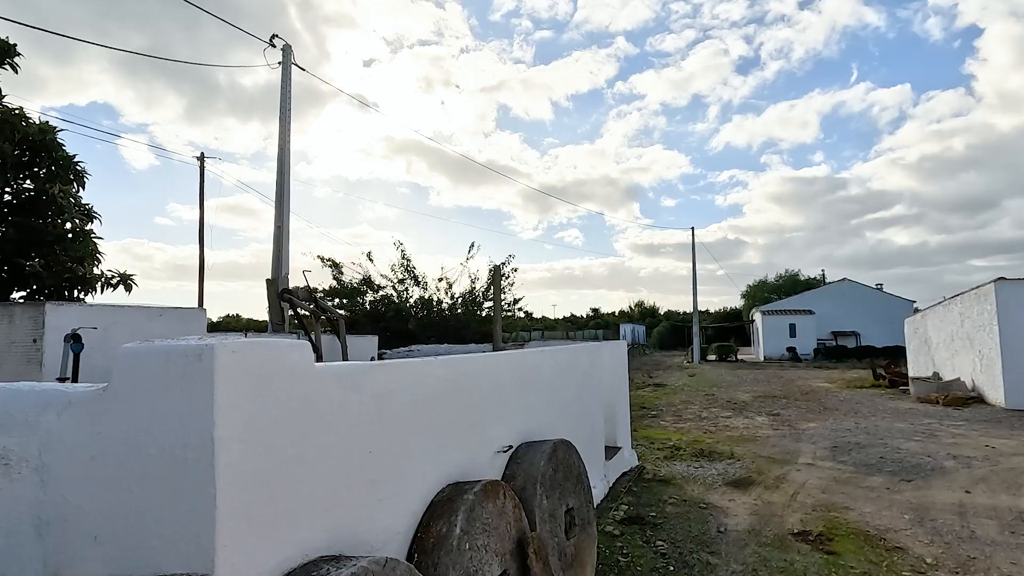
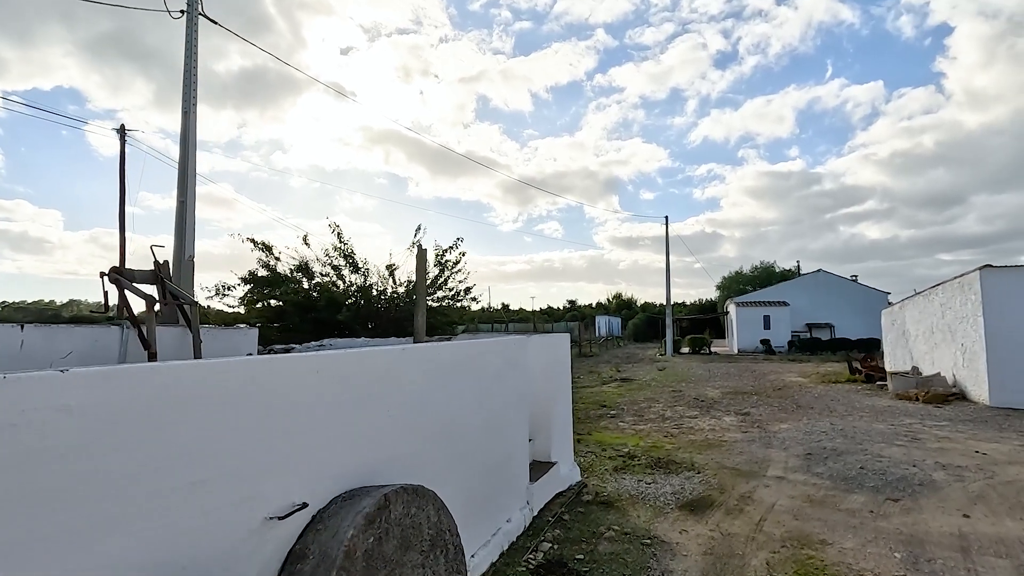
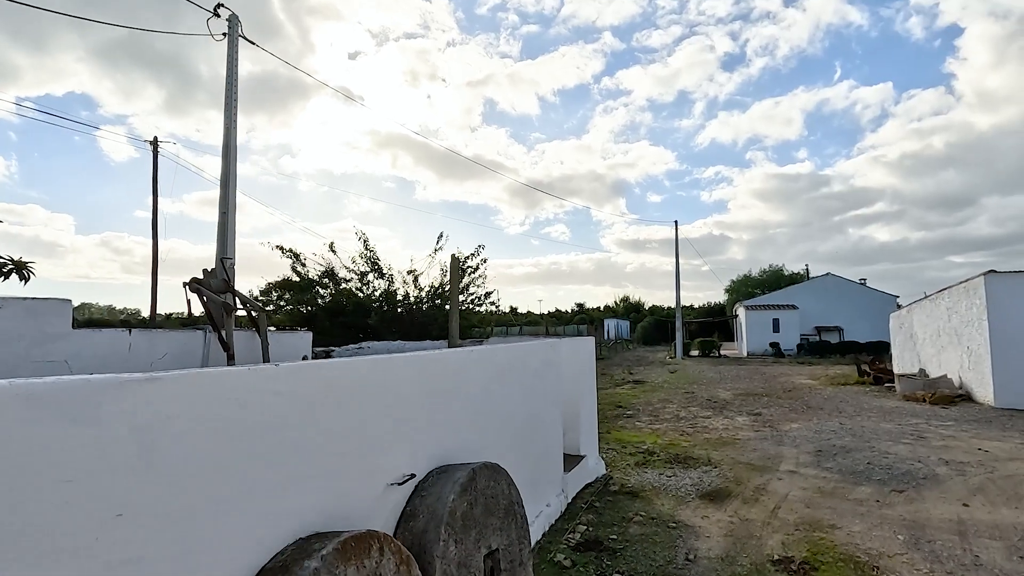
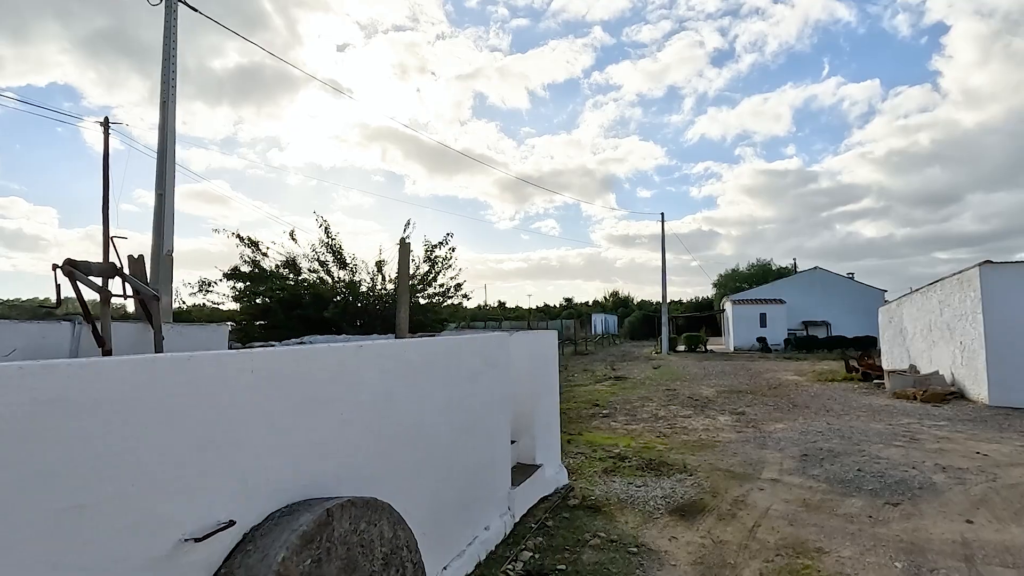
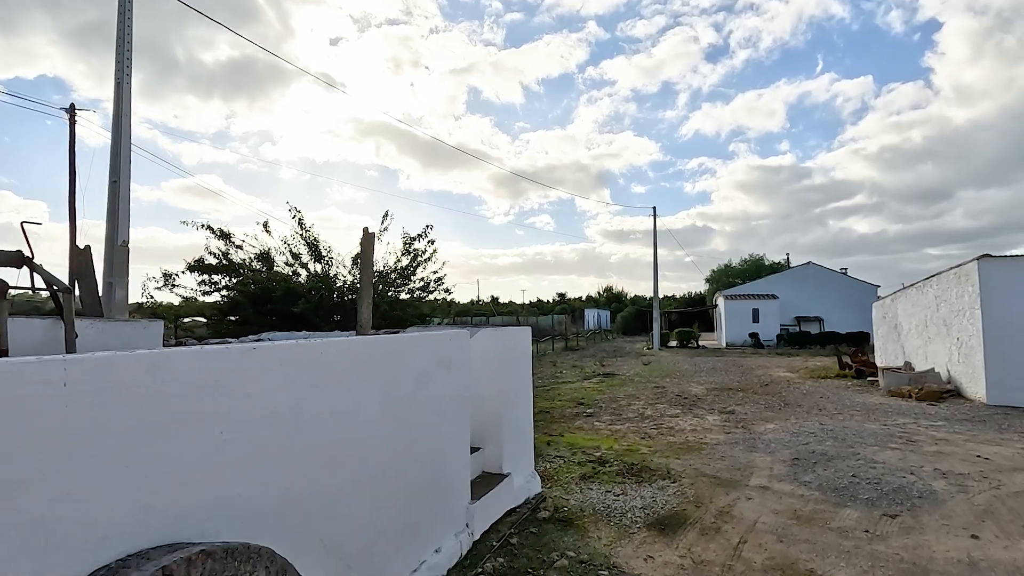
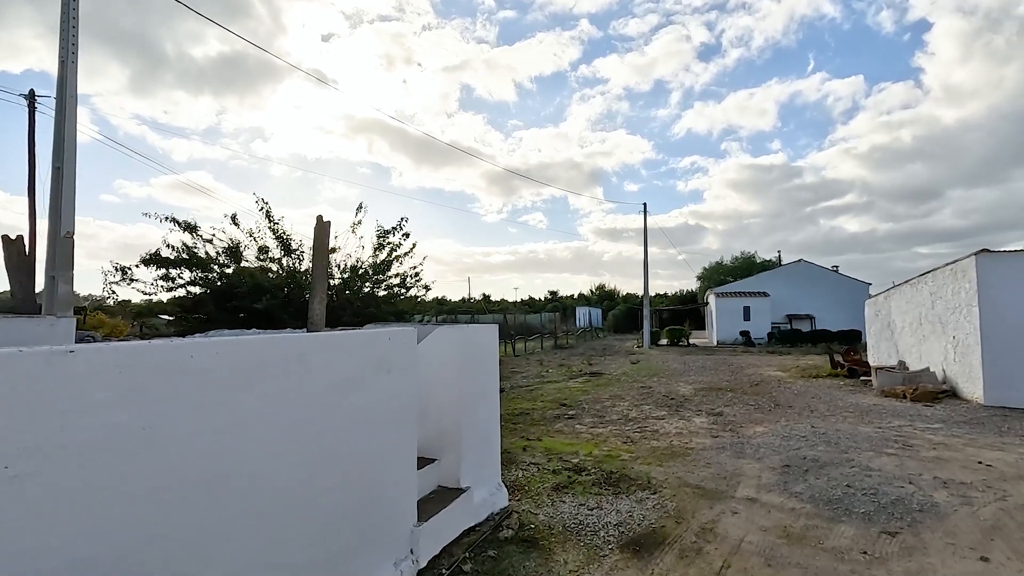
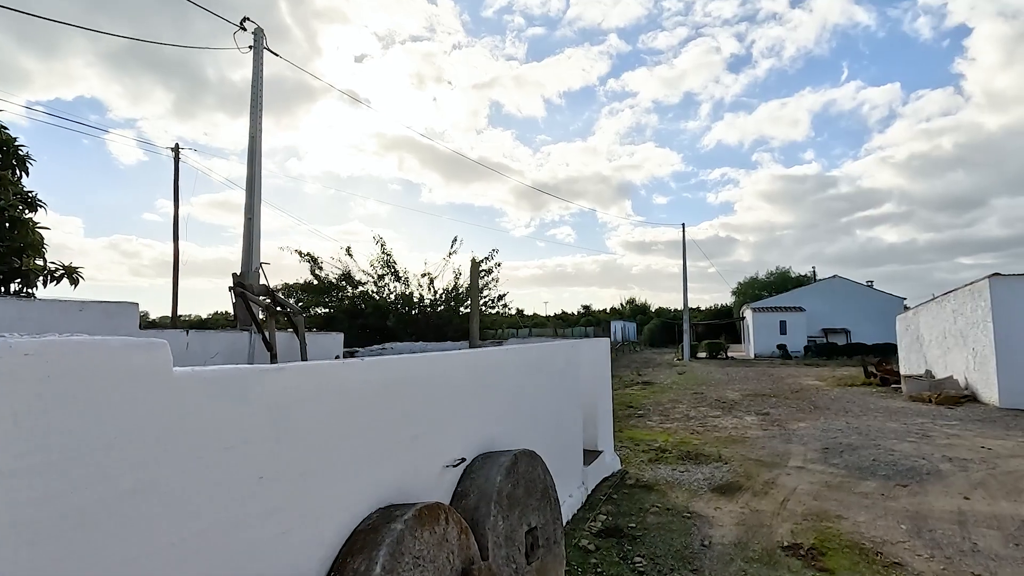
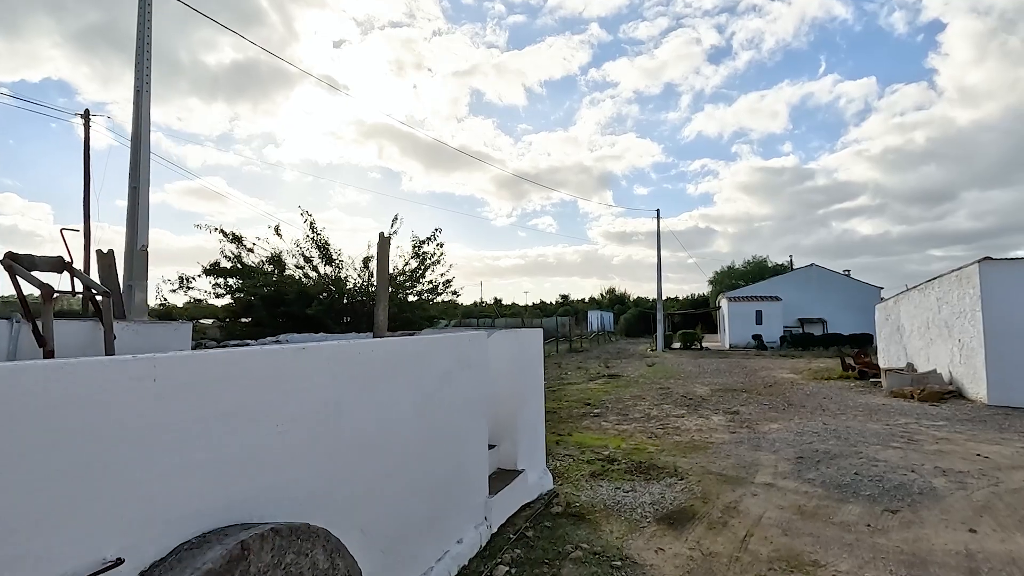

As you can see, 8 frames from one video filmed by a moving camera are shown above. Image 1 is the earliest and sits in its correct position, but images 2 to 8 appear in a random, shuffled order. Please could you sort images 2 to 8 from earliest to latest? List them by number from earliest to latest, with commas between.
7, 3, 2, 4, 8, 5, 6
